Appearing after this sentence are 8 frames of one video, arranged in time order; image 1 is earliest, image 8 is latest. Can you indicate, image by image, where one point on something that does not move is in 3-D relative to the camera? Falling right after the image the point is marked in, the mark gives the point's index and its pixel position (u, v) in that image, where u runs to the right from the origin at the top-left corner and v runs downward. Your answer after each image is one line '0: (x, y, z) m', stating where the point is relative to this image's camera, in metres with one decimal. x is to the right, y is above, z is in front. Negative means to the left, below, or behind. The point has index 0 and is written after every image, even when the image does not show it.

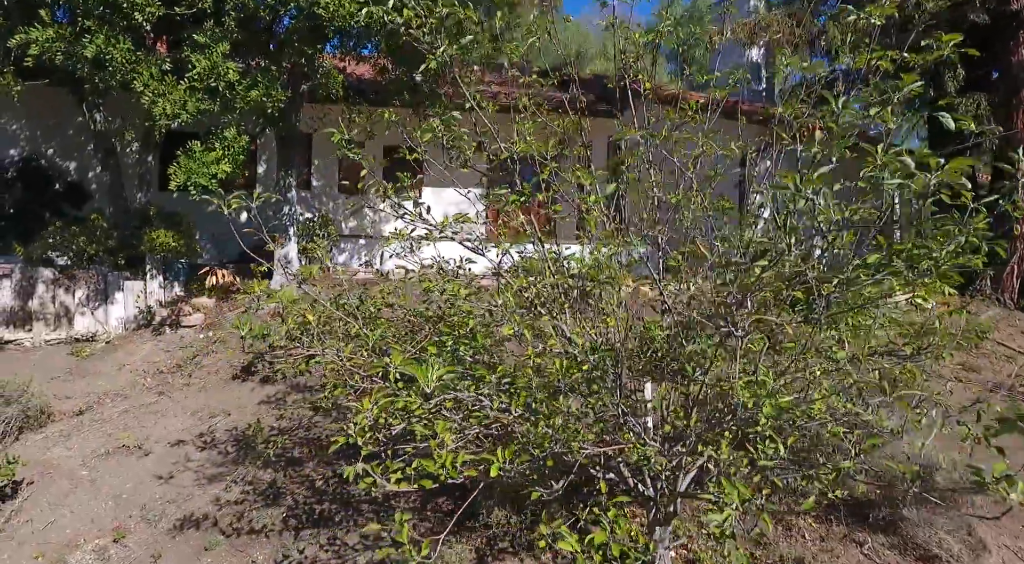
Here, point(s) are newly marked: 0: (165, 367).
0: (-3.9, -1.0, +7.2) m
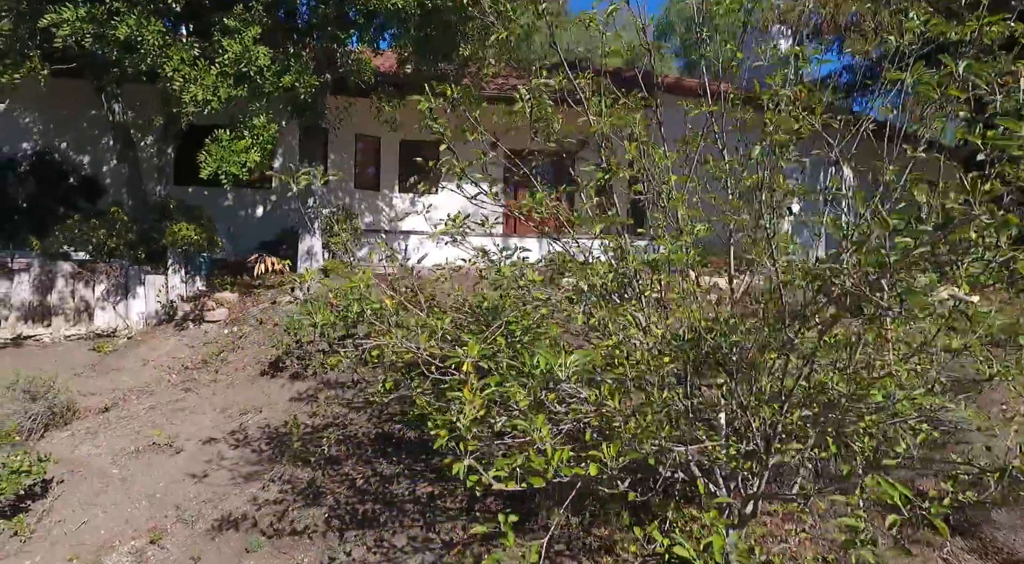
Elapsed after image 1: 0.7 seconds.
0: (-3.6, -0.9, +7.0) m
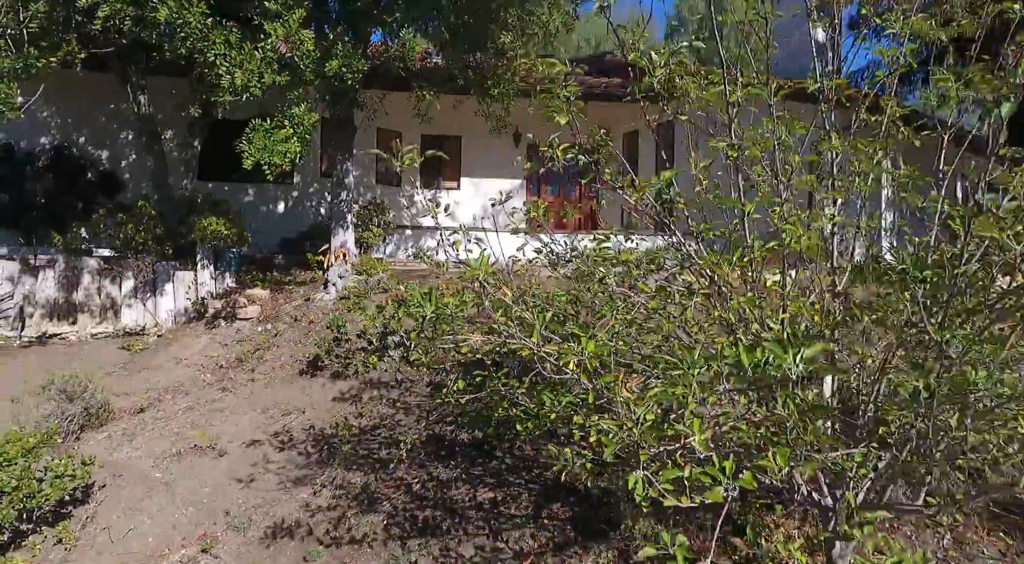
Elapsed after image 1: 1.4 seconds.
0: (-3.1, -0.9, +6.8) m
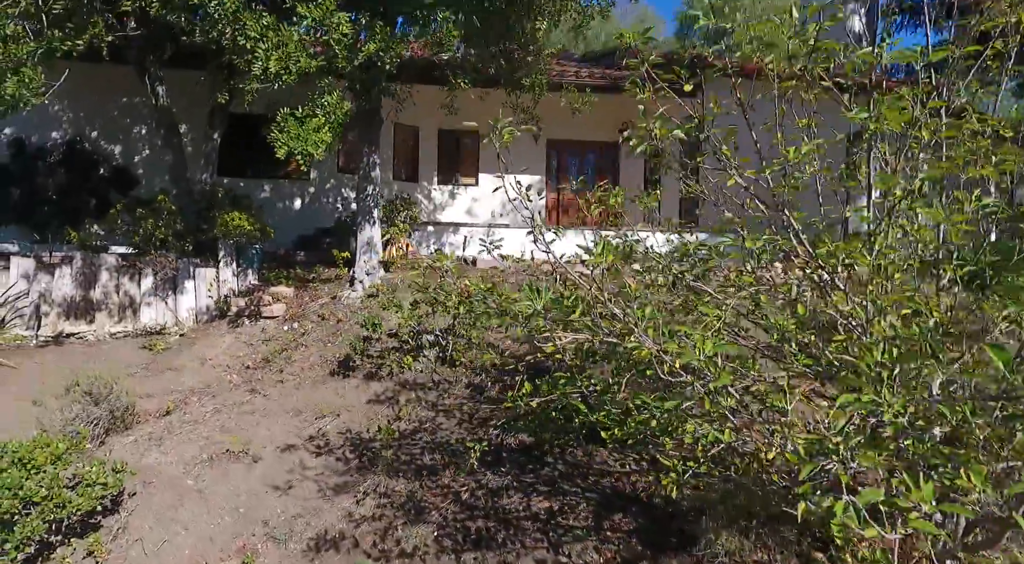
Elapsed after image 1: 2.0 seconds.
0: (-2.7, -0.8, +6.5) m
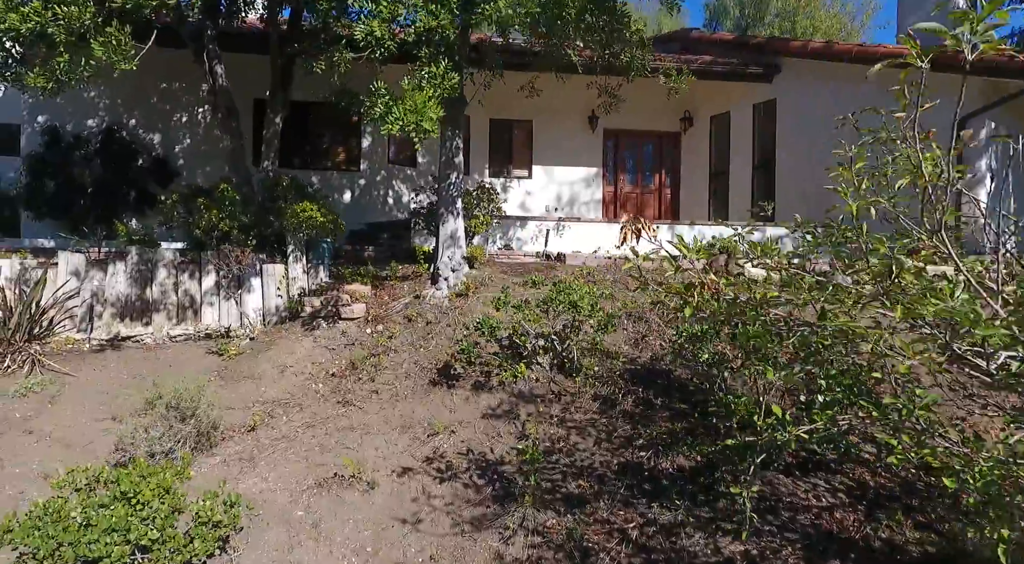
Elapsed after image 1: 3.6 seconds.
0: (-1.6, -0.8, +5.8) m
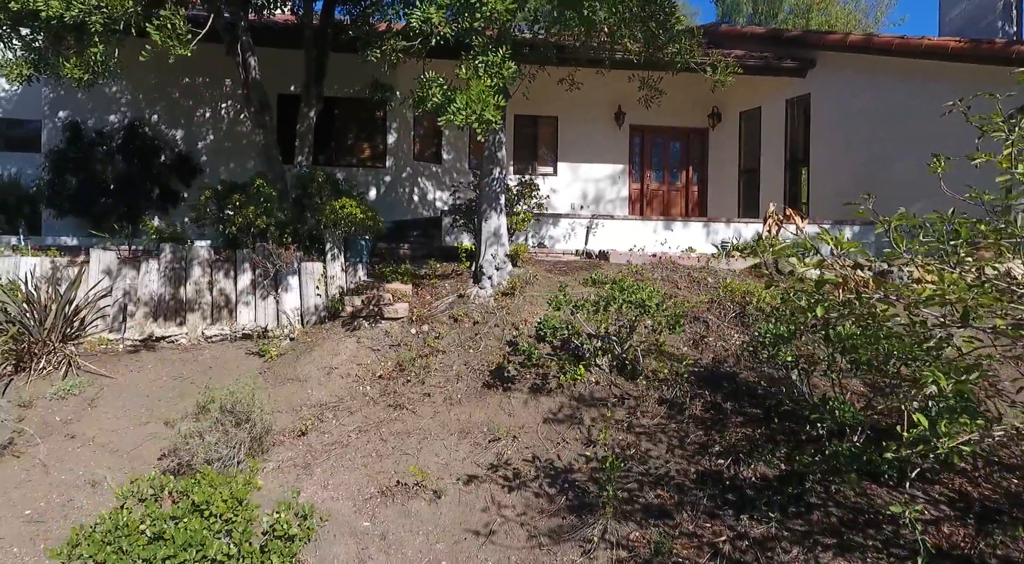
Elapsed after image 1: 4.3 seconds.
0: (-1.1, -0.8, +5.6) m
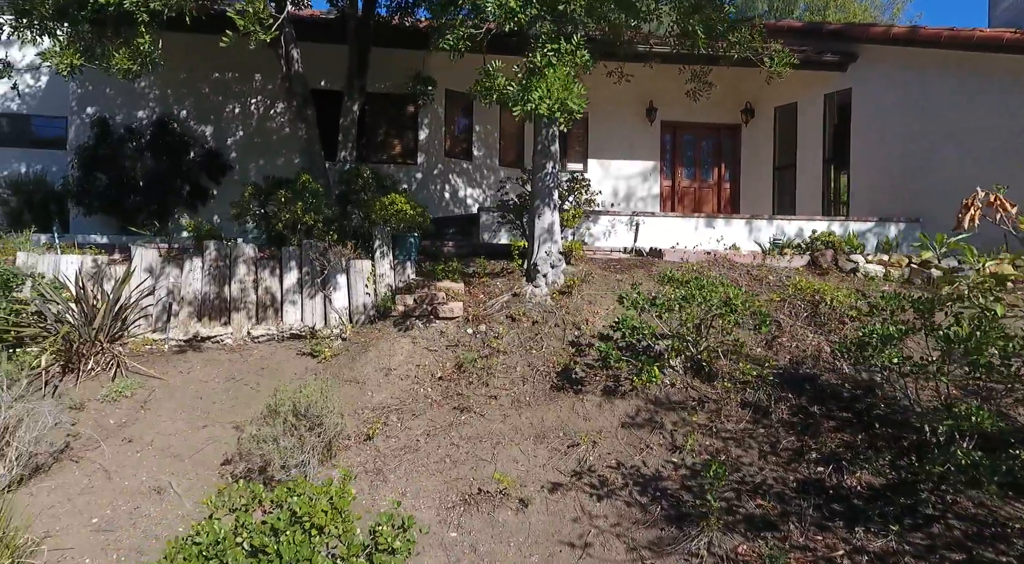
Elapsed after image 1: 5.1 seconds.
0: (-0.6, -0.8, +5.4) m
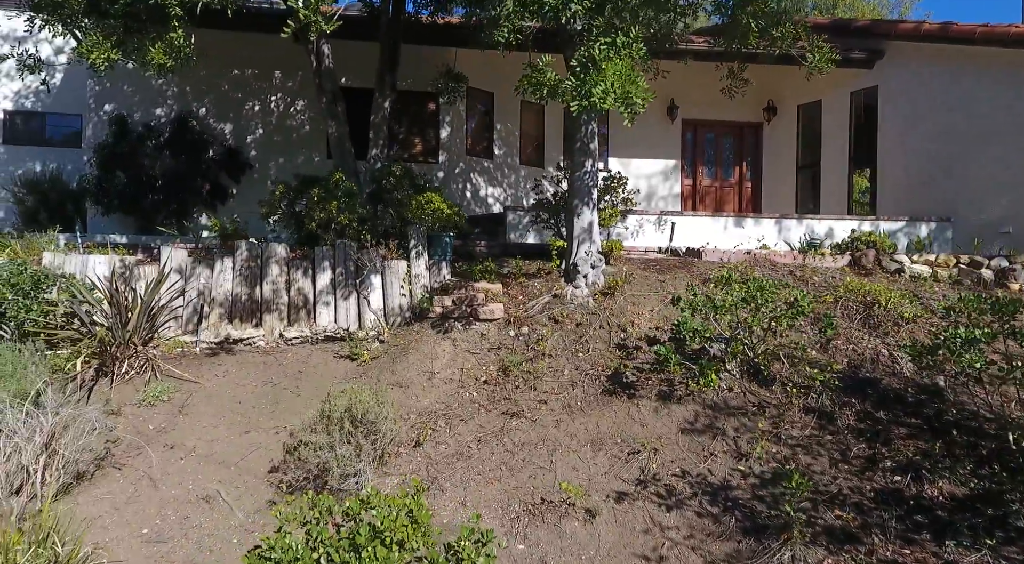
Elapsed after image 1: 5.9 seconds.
0: (-0.2, -0.8, +5.3) m
